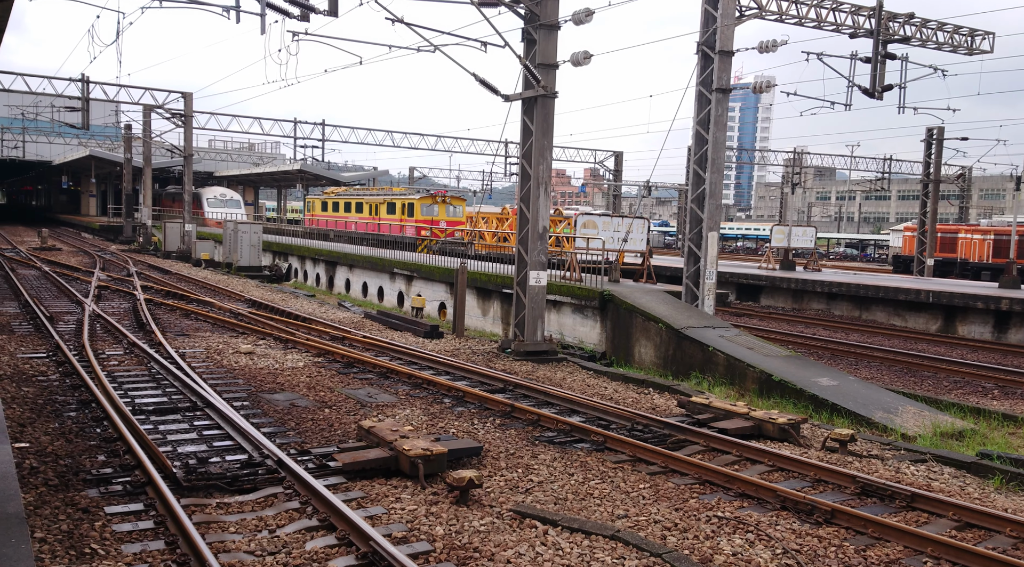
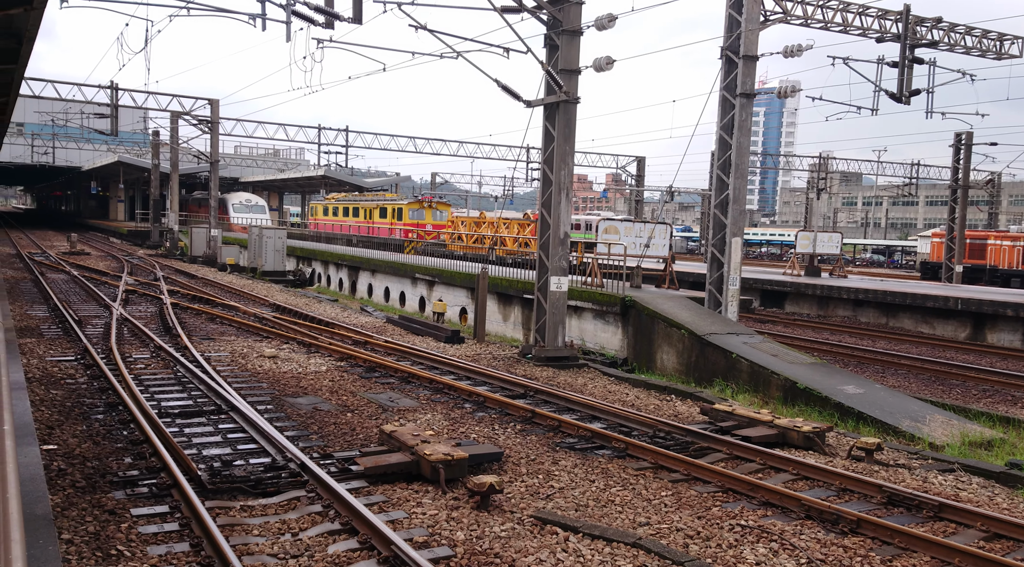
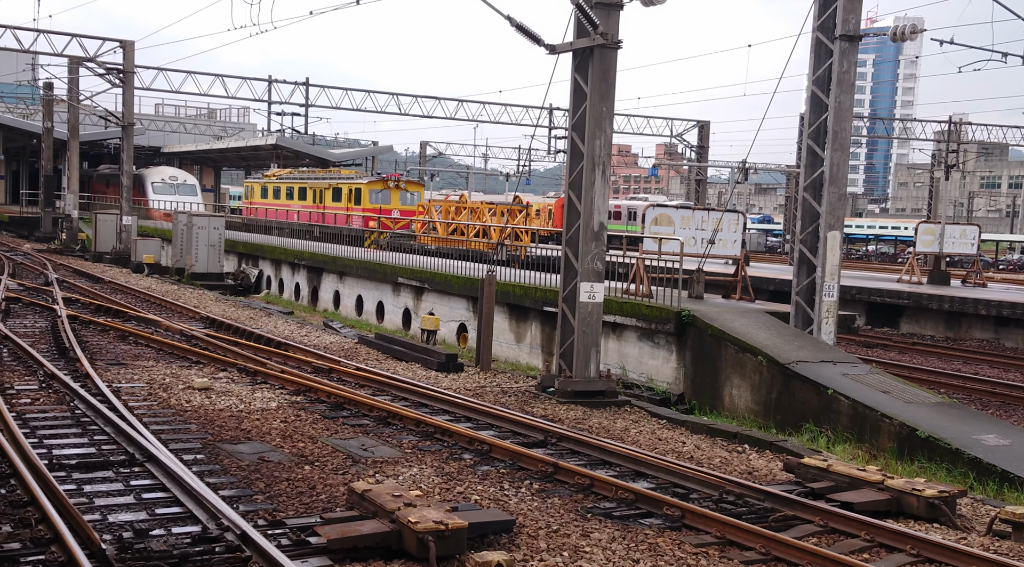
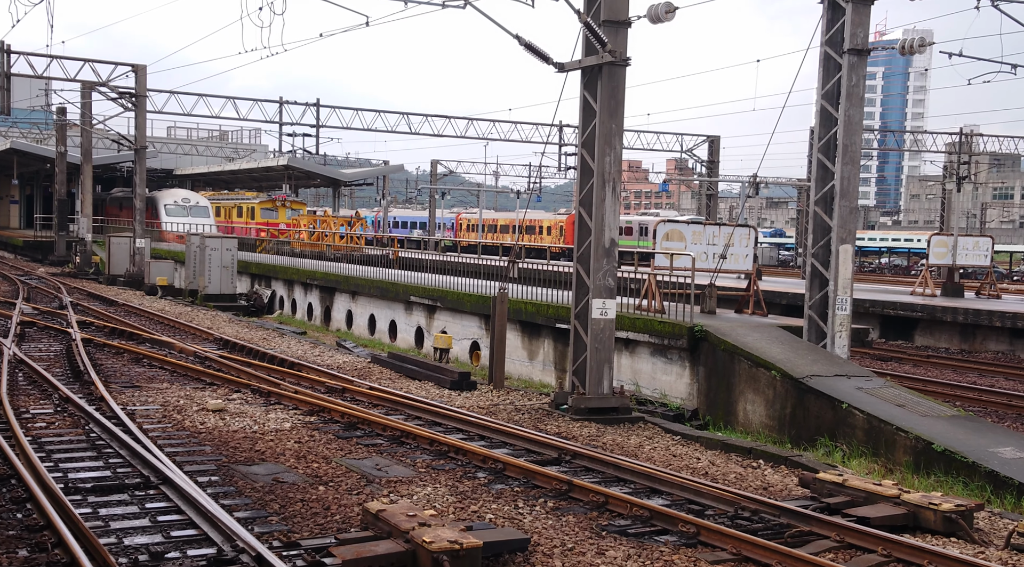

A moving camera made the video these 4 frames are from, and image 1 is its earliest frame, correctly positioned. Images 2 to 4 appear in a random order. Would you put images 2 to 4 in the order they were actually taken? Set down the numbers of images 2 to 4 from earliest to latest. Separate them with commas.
2, 3, 4
